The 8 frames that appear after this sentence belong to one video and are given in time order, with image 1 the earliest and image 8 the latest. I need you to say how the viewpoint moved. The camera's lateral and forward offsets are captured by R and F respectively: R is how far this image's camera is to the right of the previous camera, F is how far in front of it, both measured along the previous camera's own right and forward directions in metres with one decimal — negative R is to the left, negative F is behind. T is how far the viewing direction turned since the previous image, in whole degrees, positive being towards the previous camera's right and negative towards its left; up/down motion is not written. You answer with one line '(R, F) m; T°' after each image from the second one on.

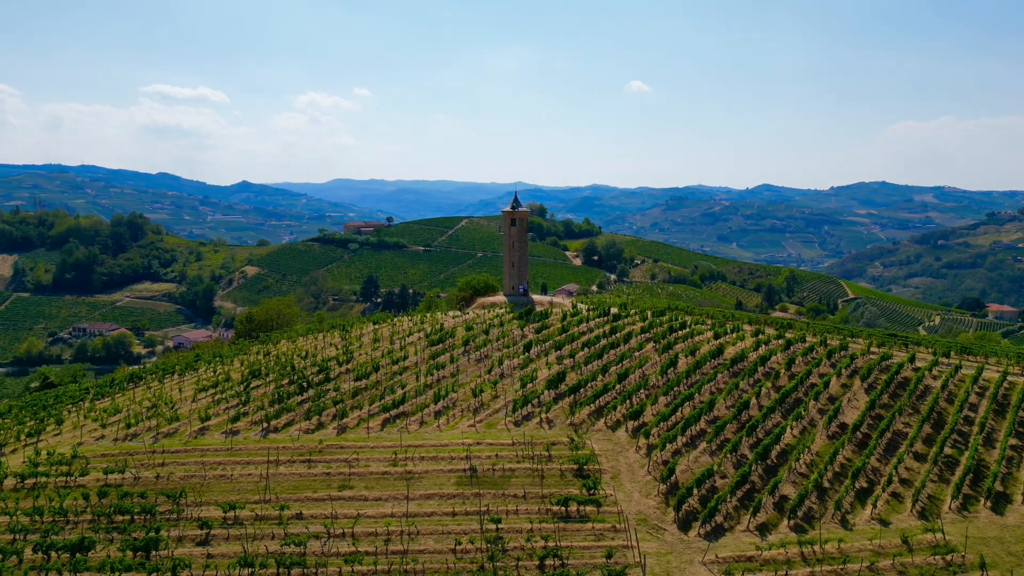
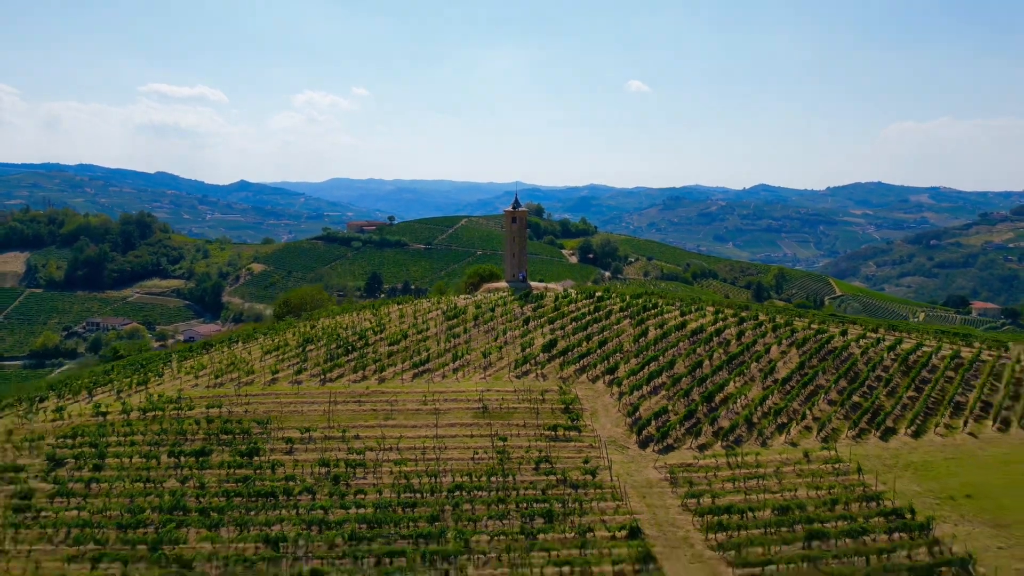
(-0.1, -5.0) m; 0°
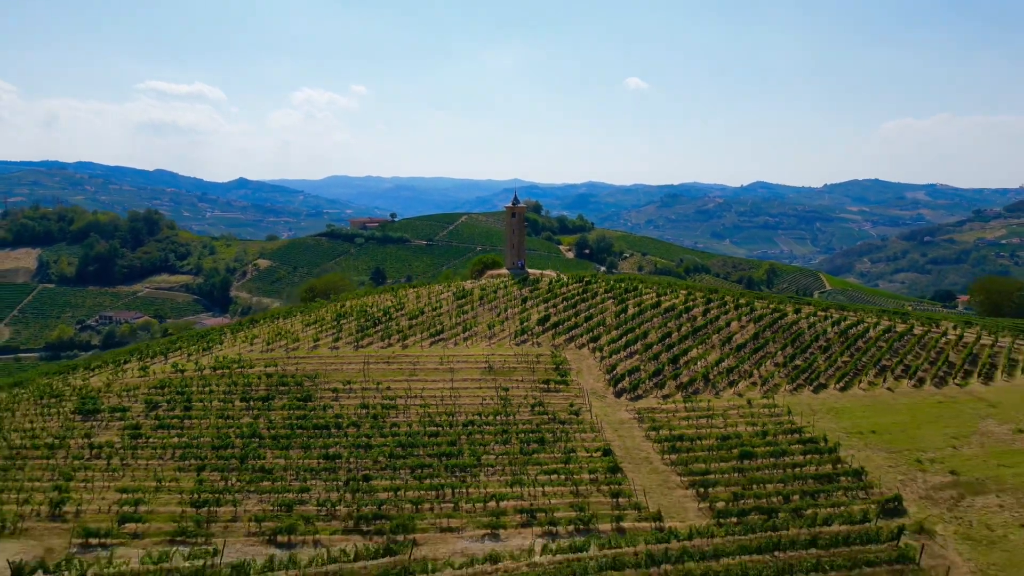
(-0.1, -4.8) m; 0°
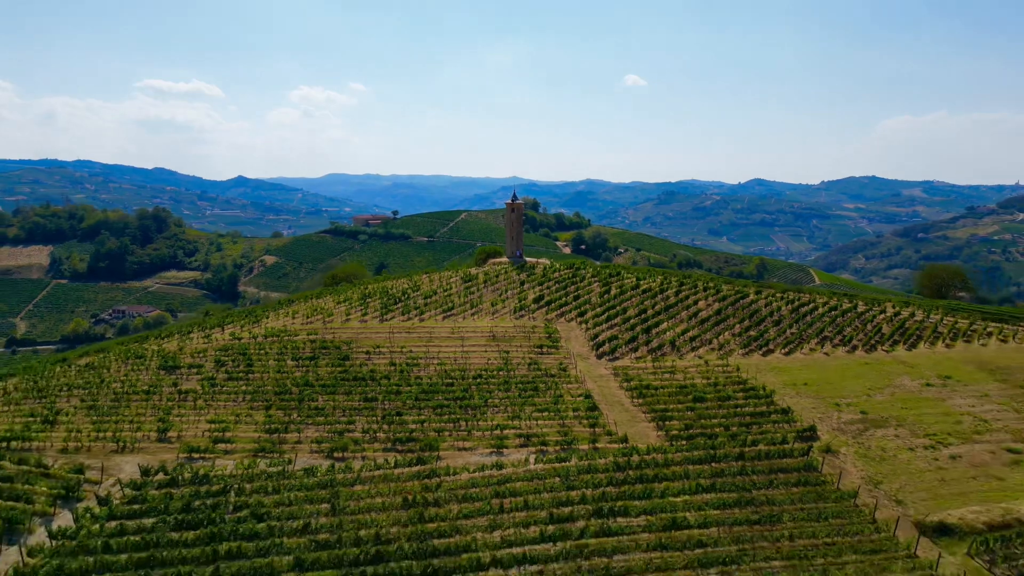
(-0.1, -5.3) m; 0°
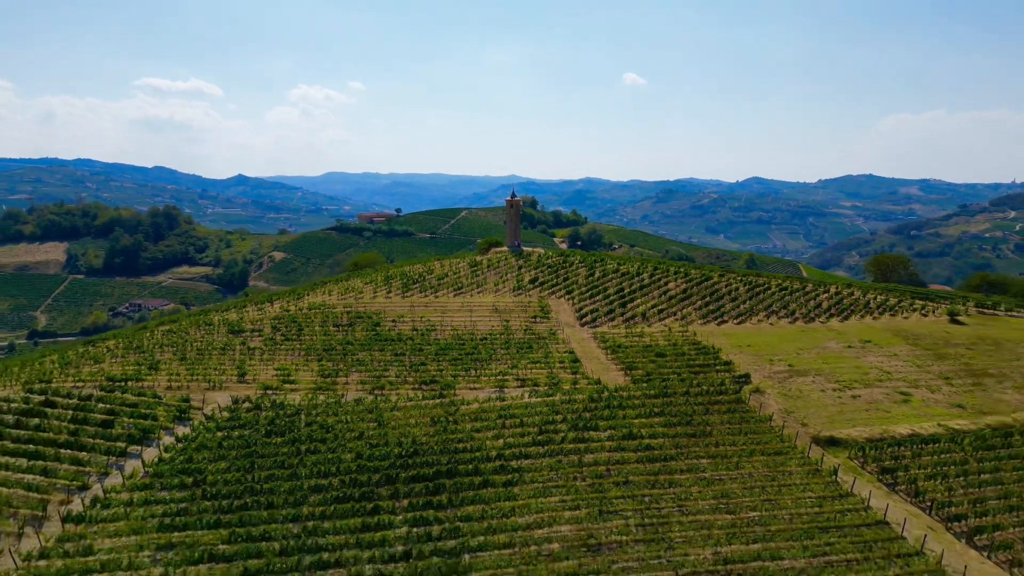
(0.0, -6.7) m; 0°
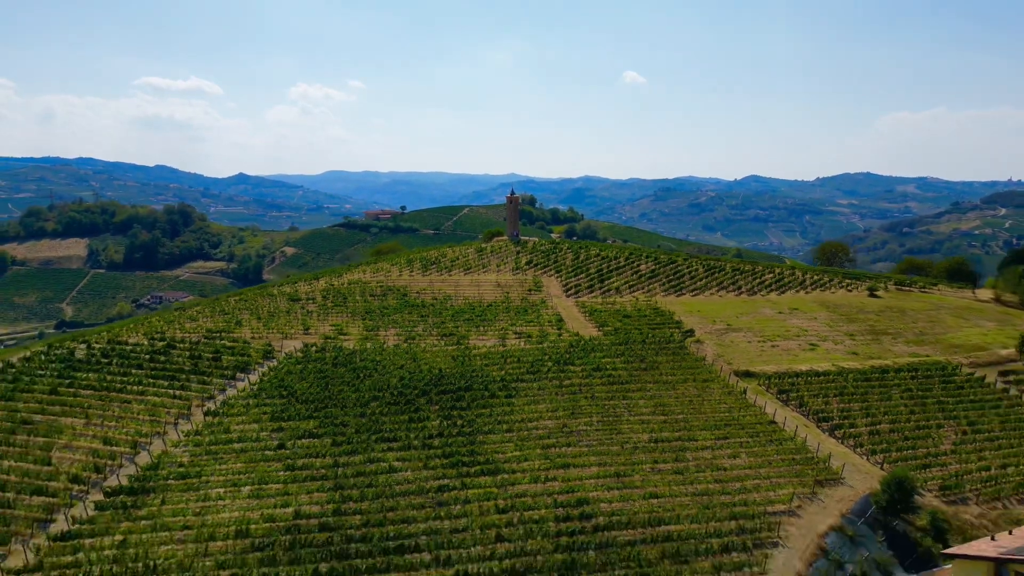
(0.0, -9.3) m; 0°
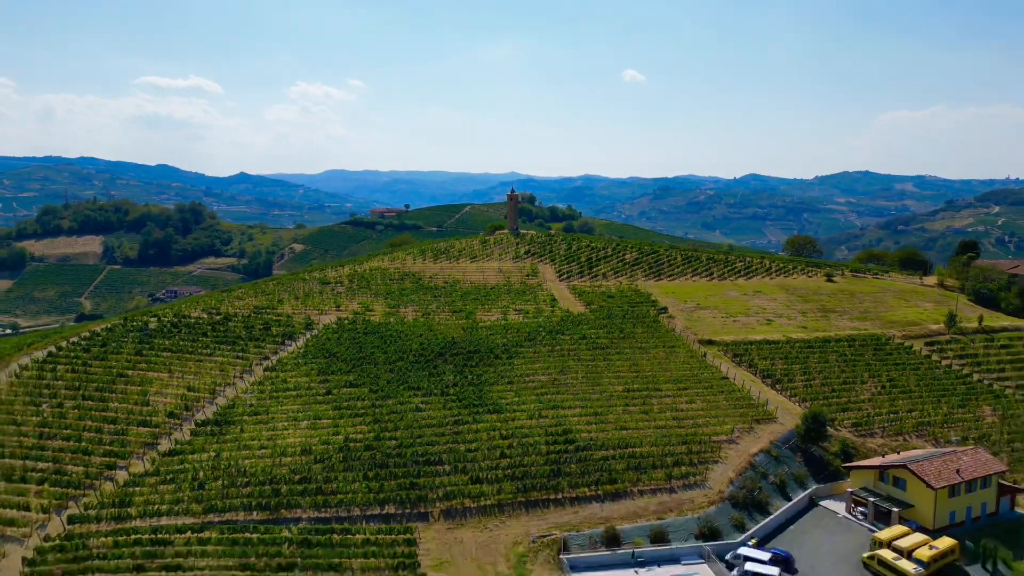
(0.0, -7.0) m; 0°
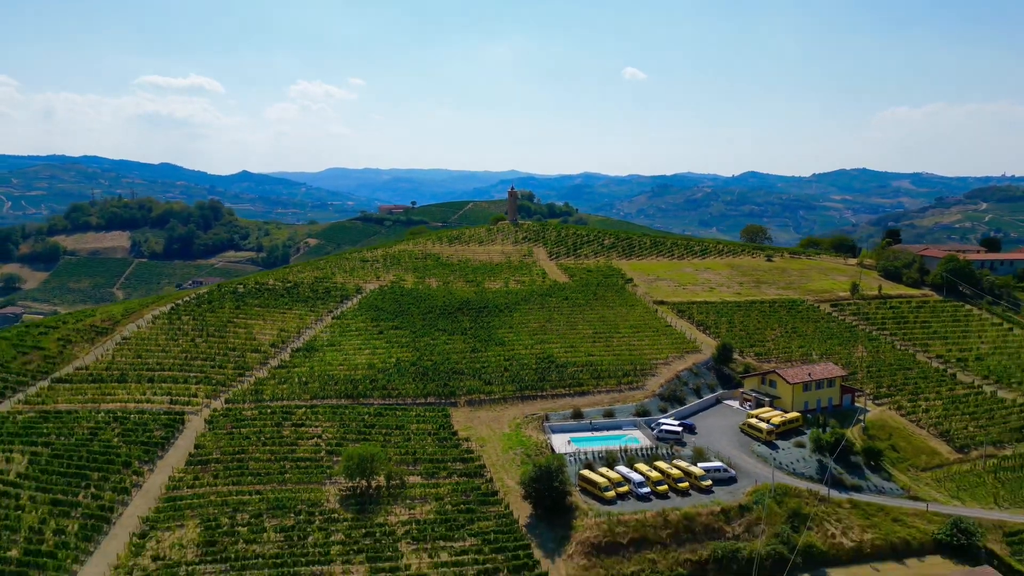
(0.0, -13.7) m; 0°
